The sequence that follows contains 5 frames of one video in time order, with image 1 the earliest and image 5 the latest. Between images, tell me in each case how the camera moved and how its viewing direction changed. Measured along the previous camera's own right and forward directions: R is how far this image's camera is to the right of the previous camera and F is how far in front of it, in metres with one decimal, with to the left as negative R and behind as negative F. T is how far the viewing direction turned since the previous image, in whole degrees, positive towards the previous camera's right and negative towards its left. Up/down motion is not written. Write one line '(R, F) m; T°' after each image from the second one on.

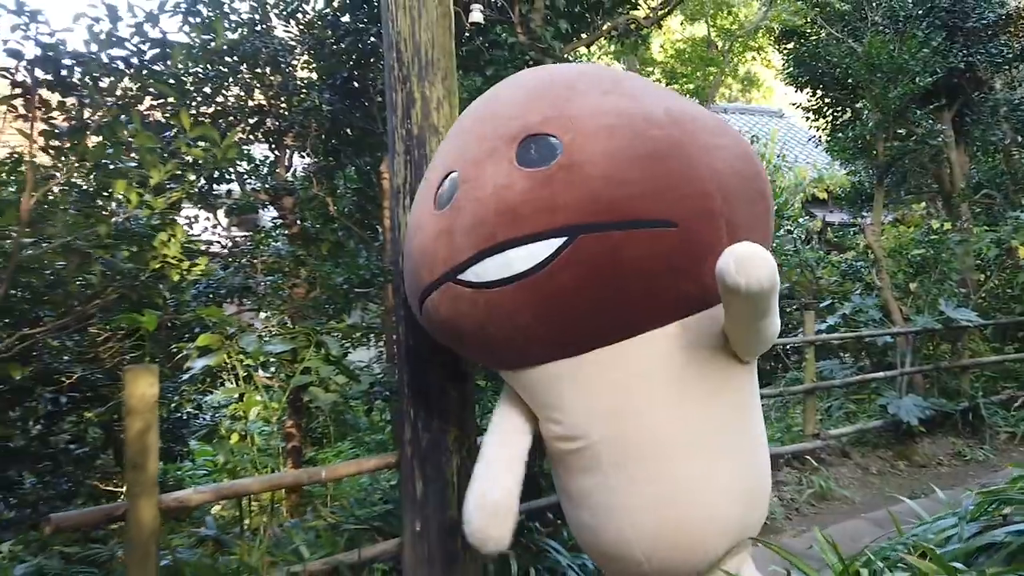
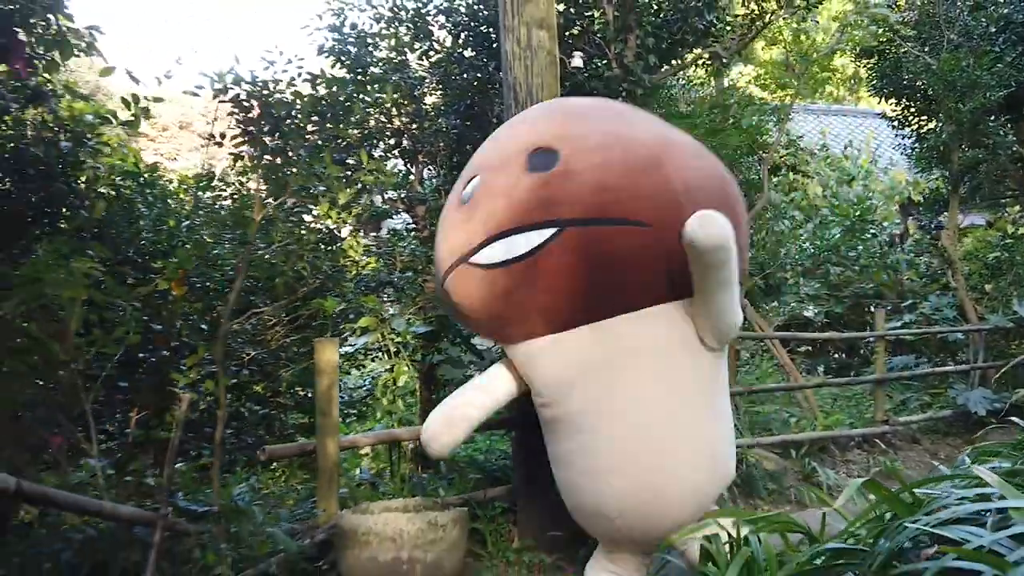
(0.0, -0.6) m; -6°
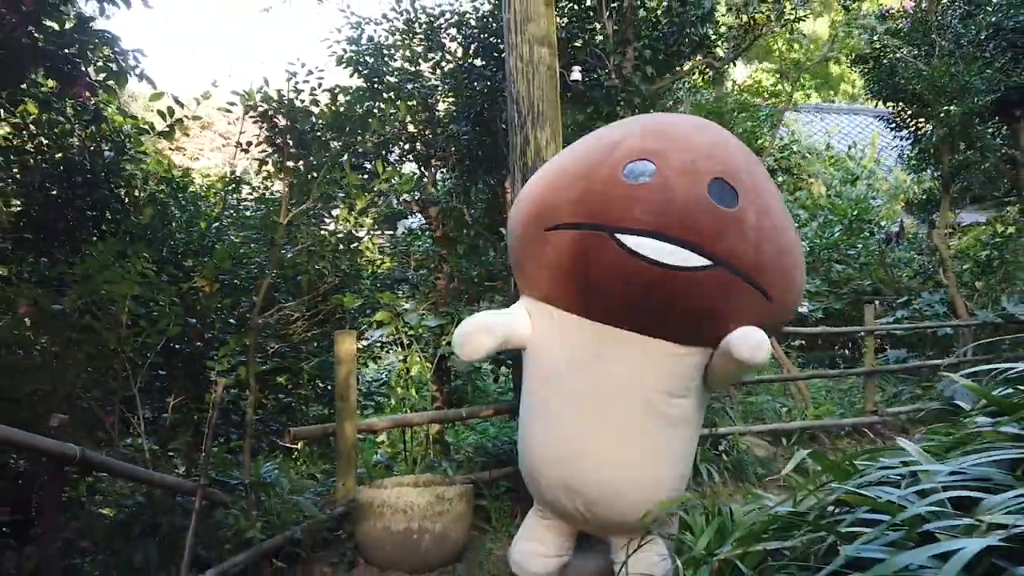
(+0.1, -0.3) m; -1°
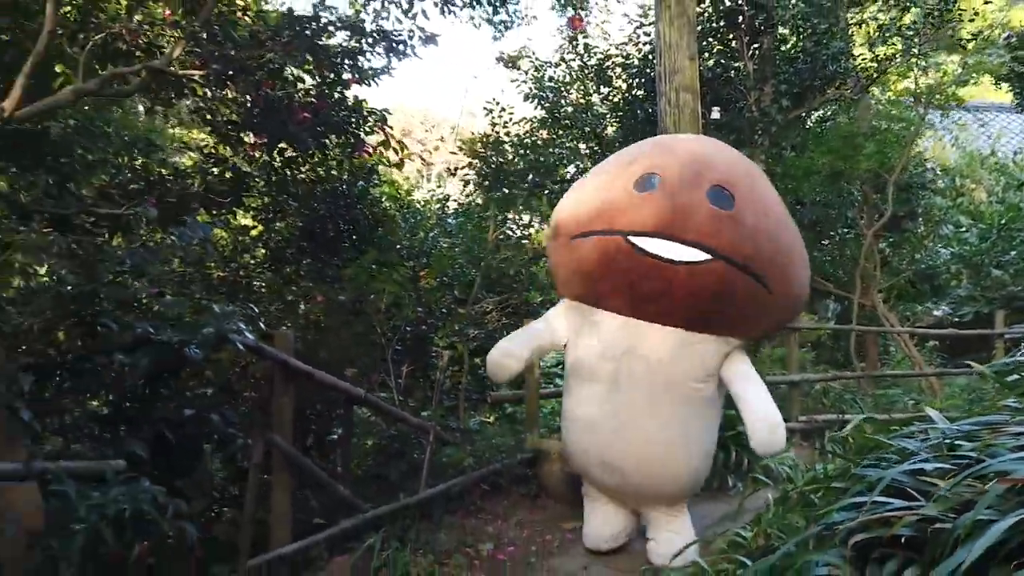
(+0.1, -0.9) m; -11°
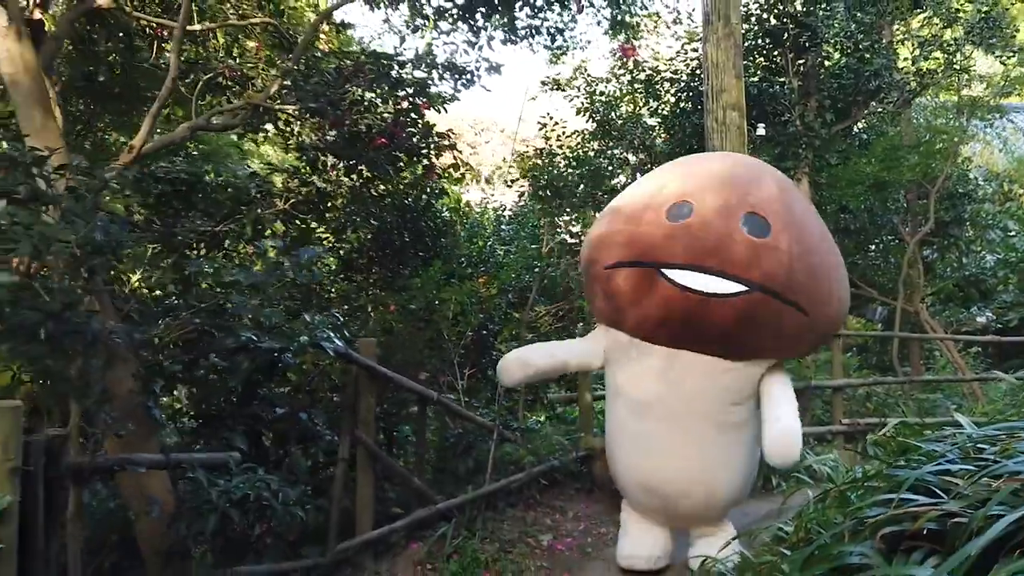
(-0.1, -0.3) m; -3°
